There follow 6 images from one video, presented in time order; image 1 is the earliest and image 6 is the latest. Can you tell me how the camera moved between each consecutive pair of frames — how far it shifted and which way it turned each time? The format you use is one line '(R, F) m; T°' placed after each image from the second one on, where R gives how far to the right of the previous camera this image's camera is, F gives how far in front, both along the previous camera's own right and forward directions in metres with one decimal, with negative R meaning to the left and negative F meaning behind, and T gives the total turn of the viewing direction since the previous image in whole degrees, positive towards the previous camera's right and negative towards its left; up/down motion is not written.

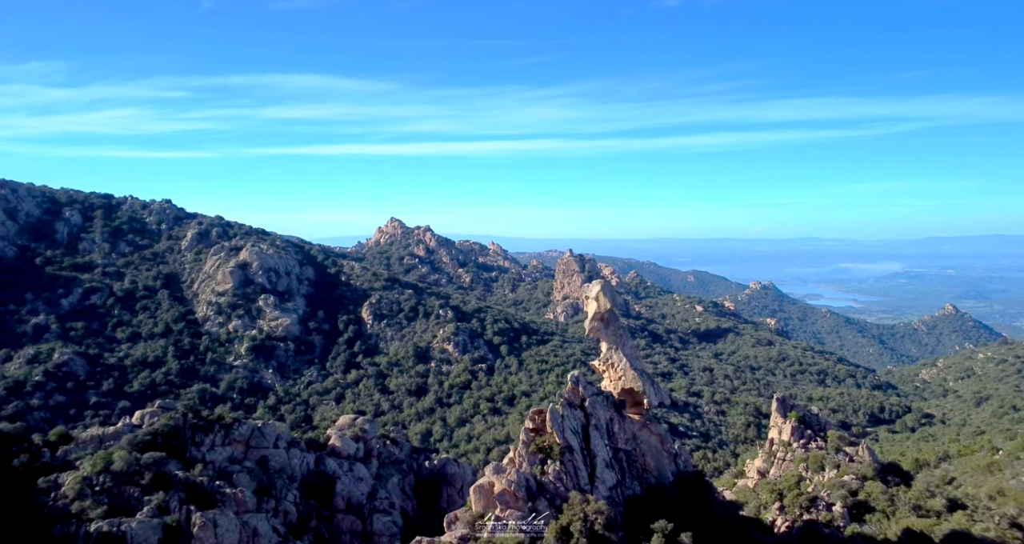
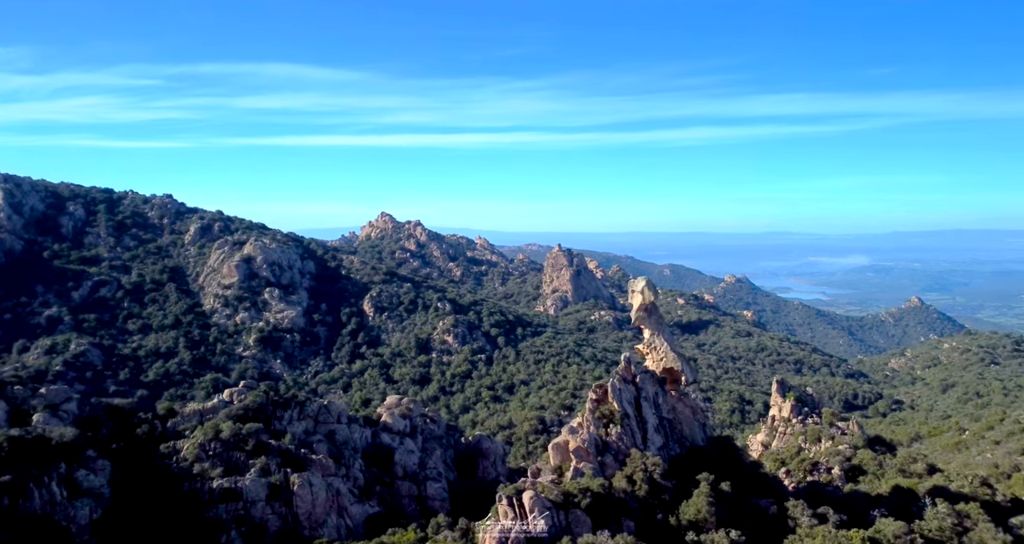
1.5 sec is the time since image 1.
(-2.8, -4.1) m; +2°
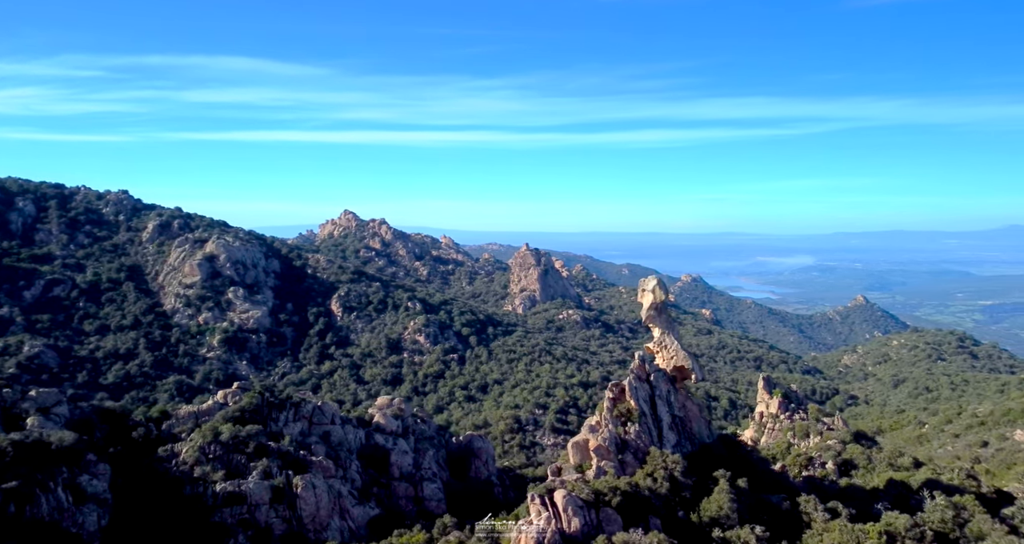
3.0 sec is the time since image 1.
(-2.0, +0.1) m; +4°
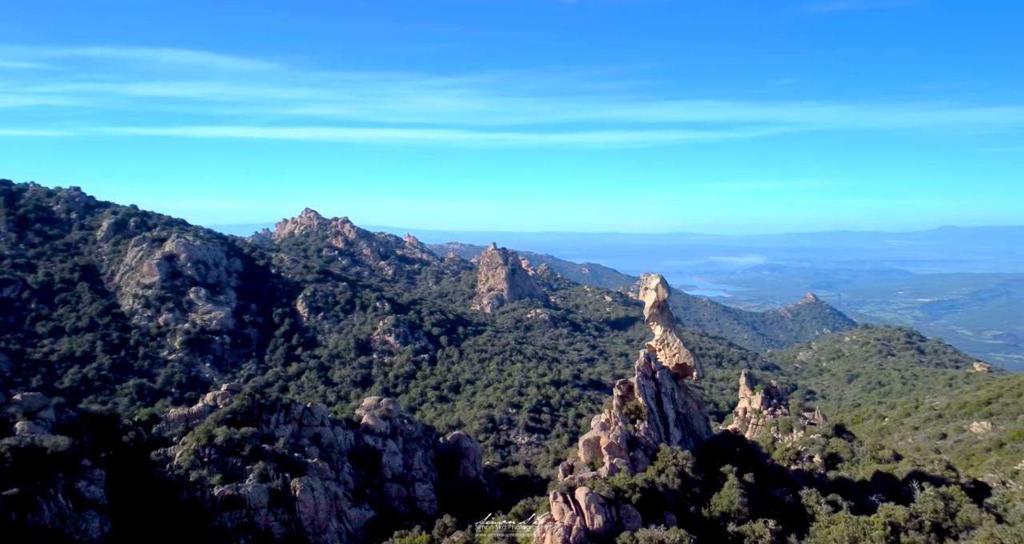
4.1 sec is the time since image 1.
(-1.7, +0.1) m; +3°
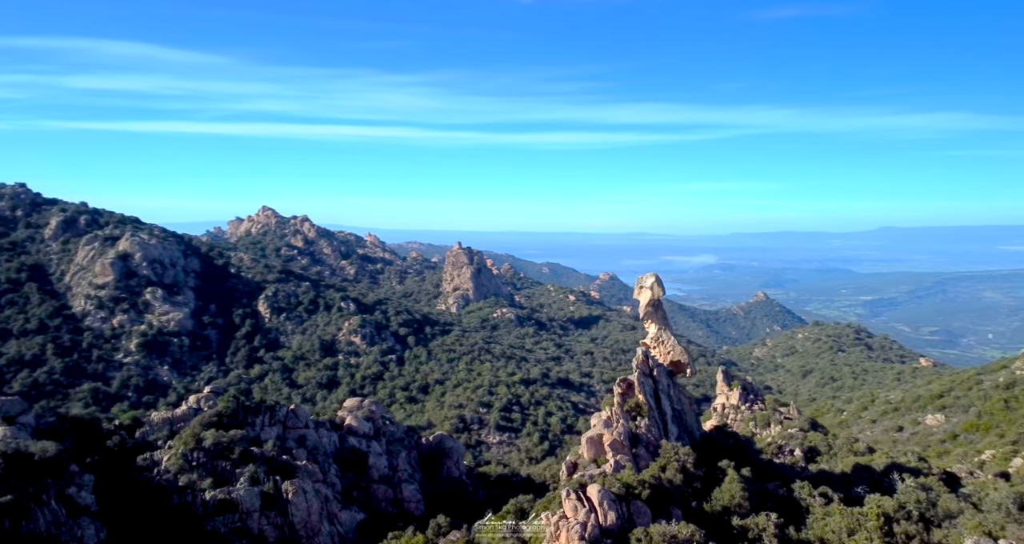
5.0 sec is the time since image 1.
(-1.4, +0.1) m; +3°
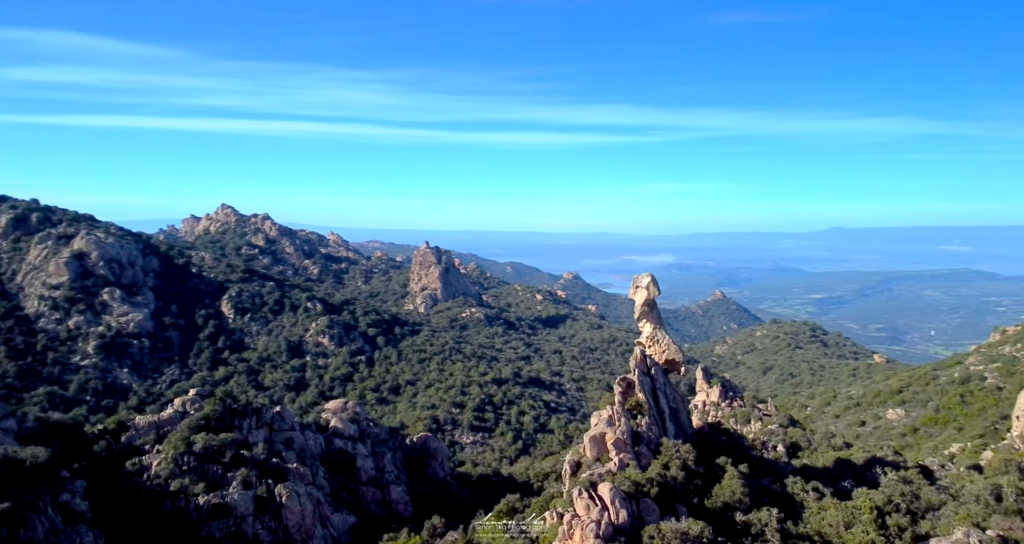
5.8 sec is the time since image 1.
(-1.3, 0.0) m; +3°
